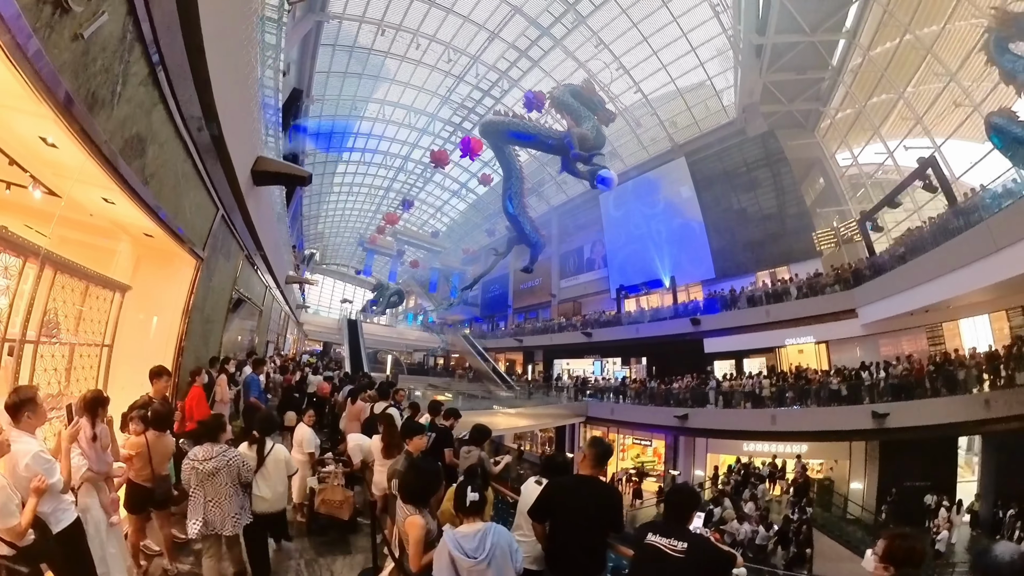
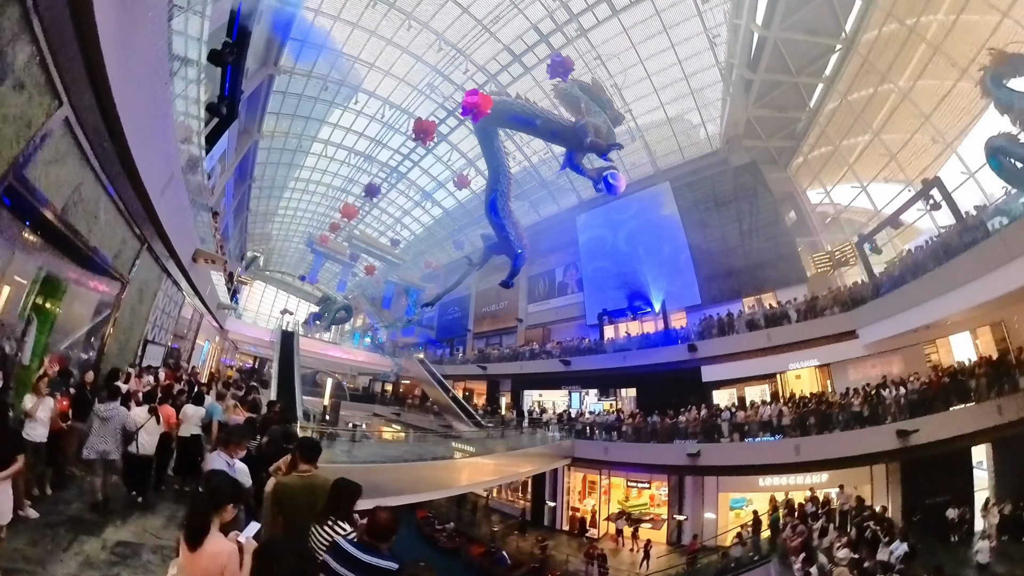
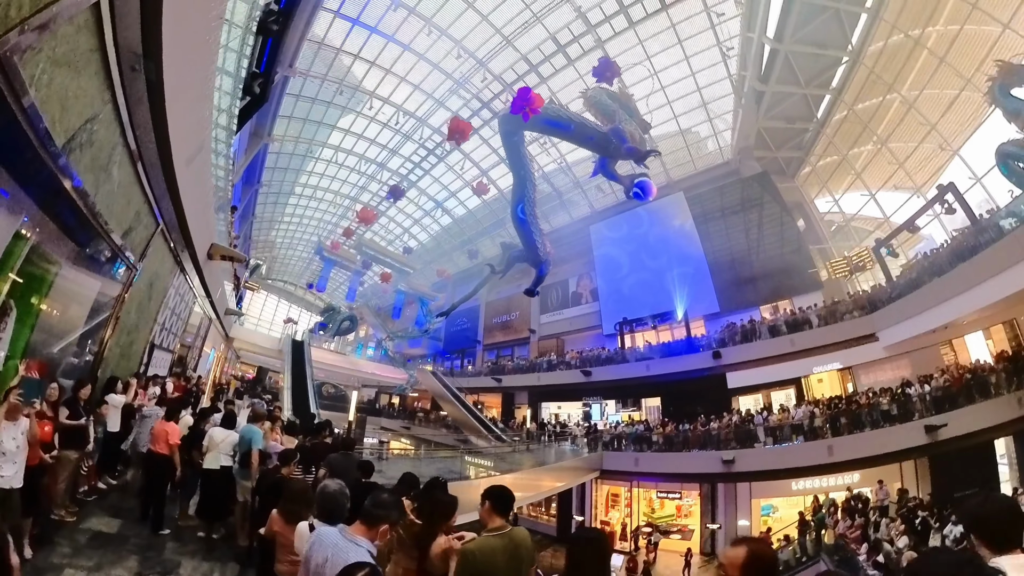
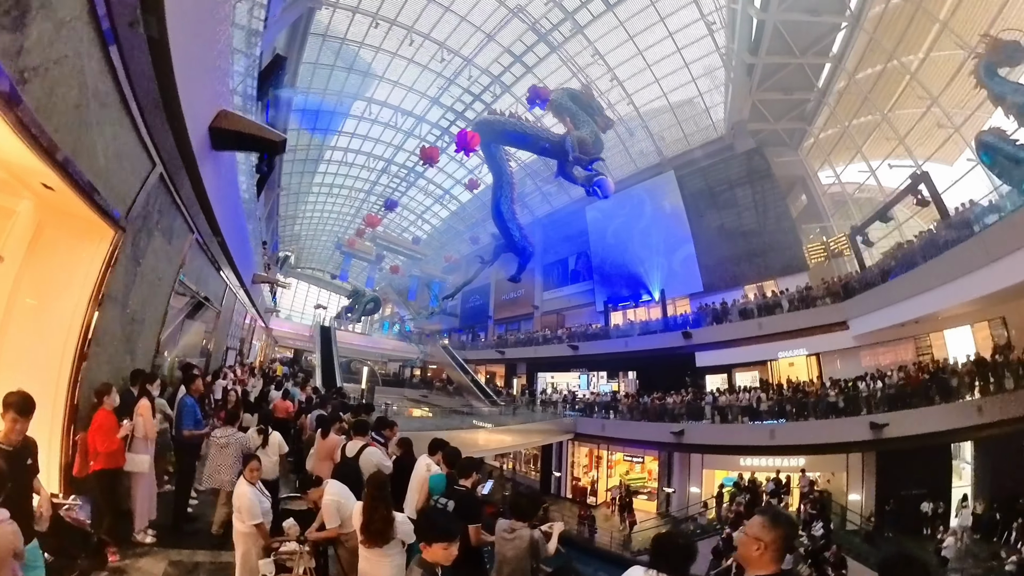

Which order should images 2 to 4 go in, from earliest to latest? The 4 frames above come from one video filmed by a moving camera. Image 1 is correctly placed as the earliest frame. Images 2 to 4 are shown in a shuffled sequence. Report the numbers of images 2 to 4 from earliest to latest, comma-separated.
4, 2, 3
